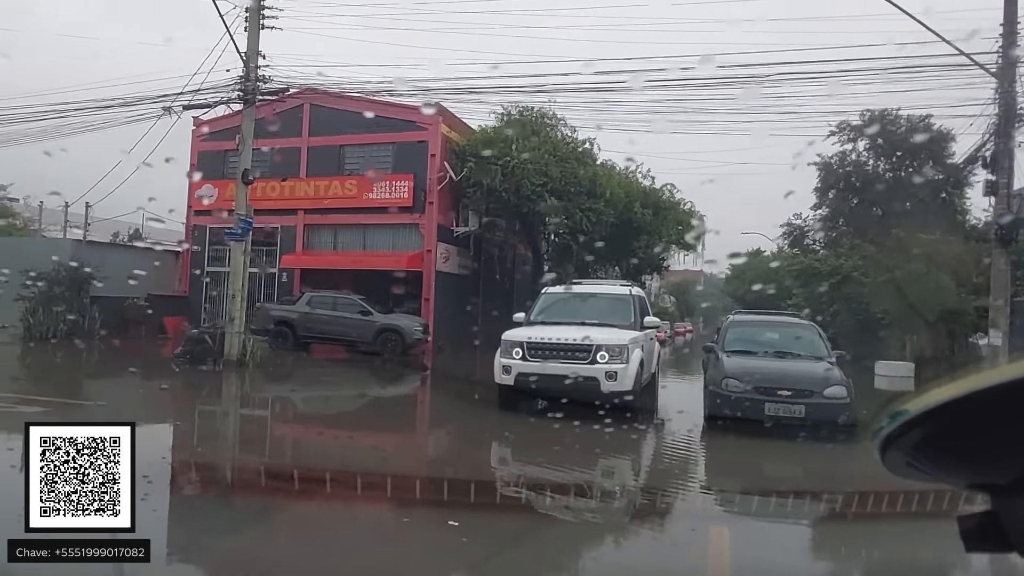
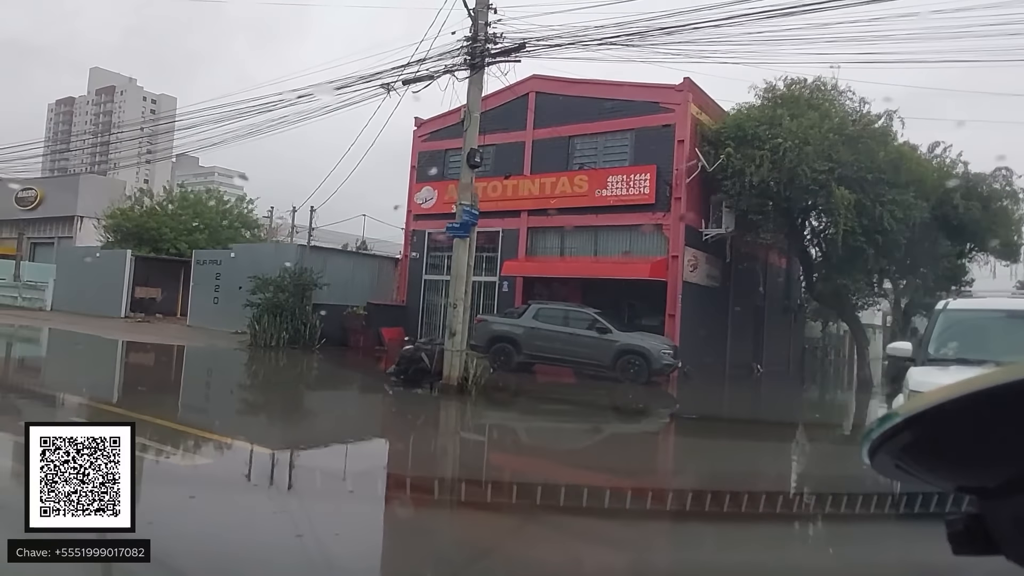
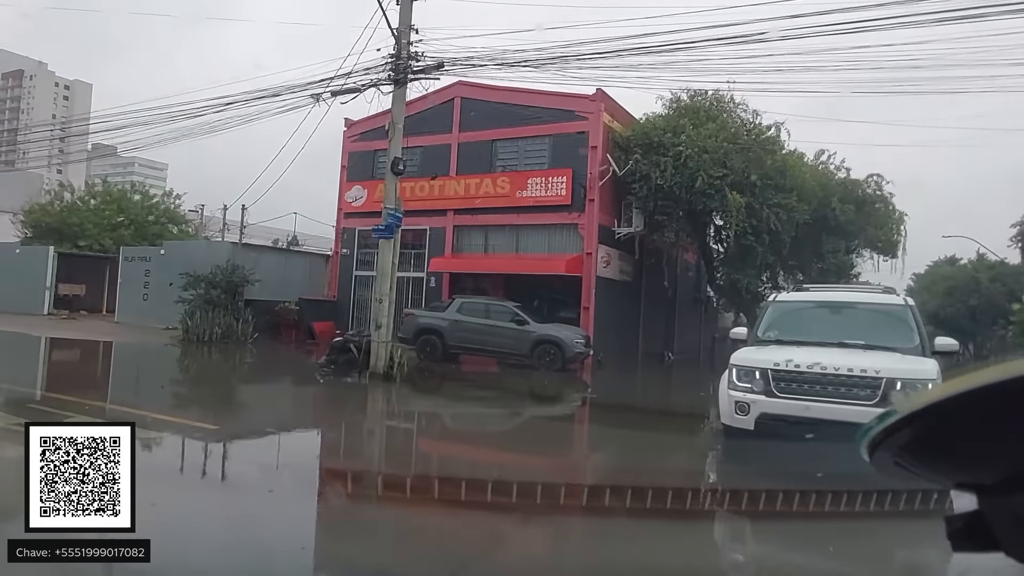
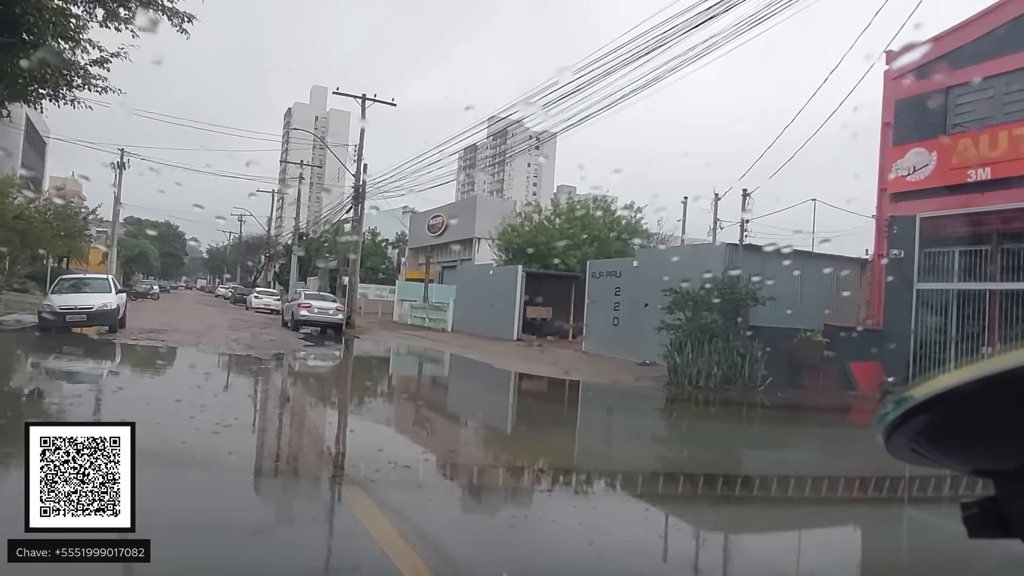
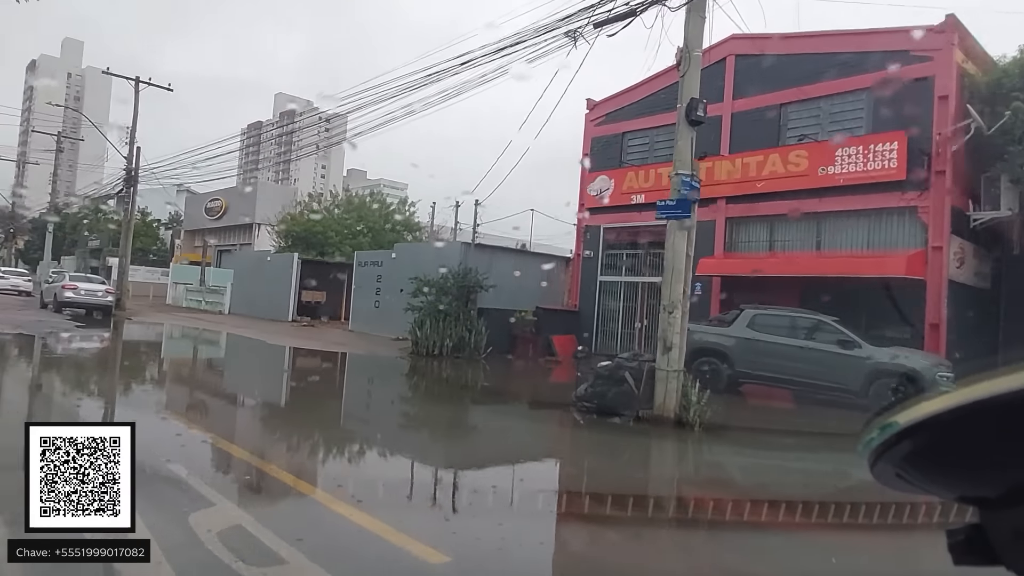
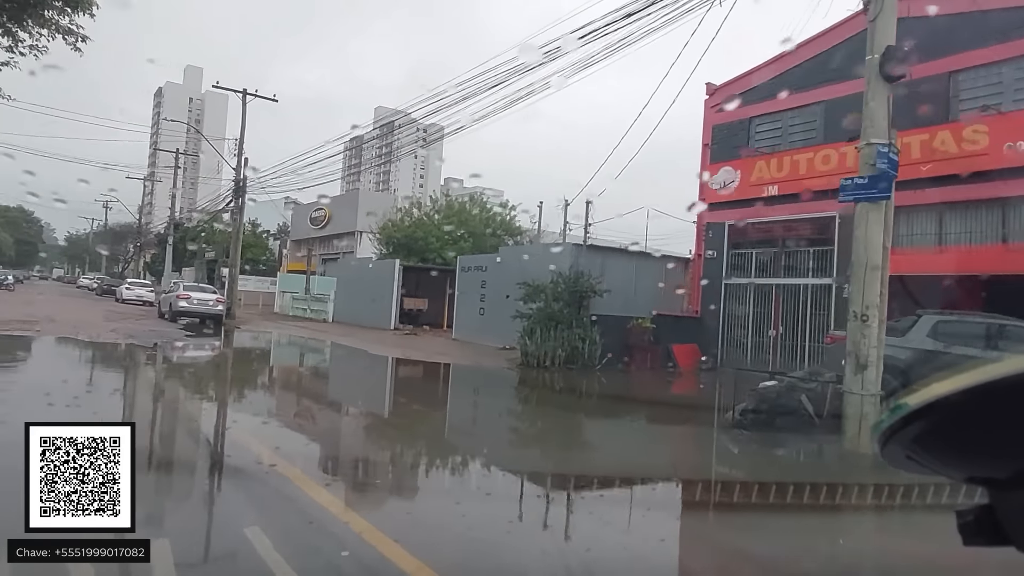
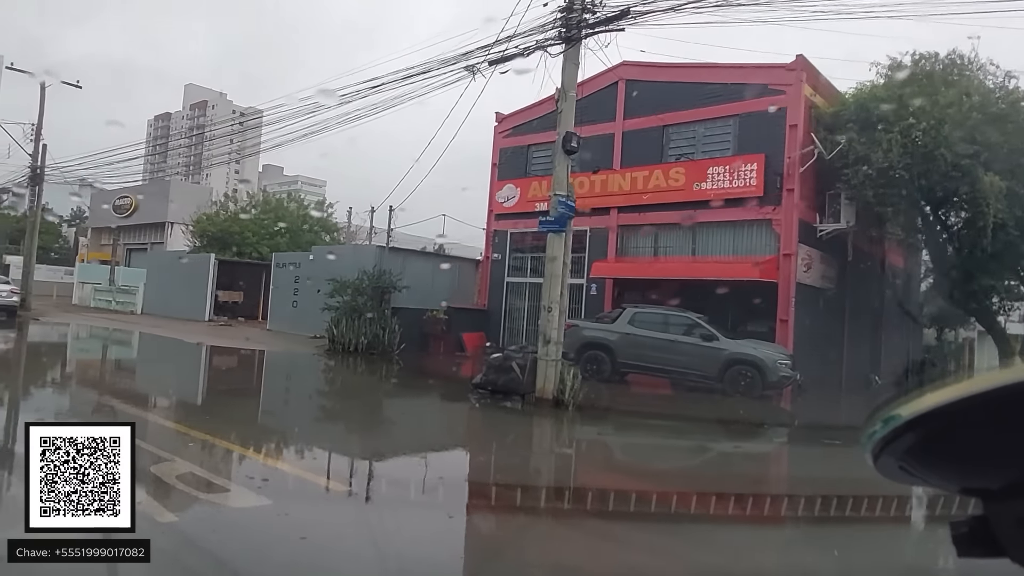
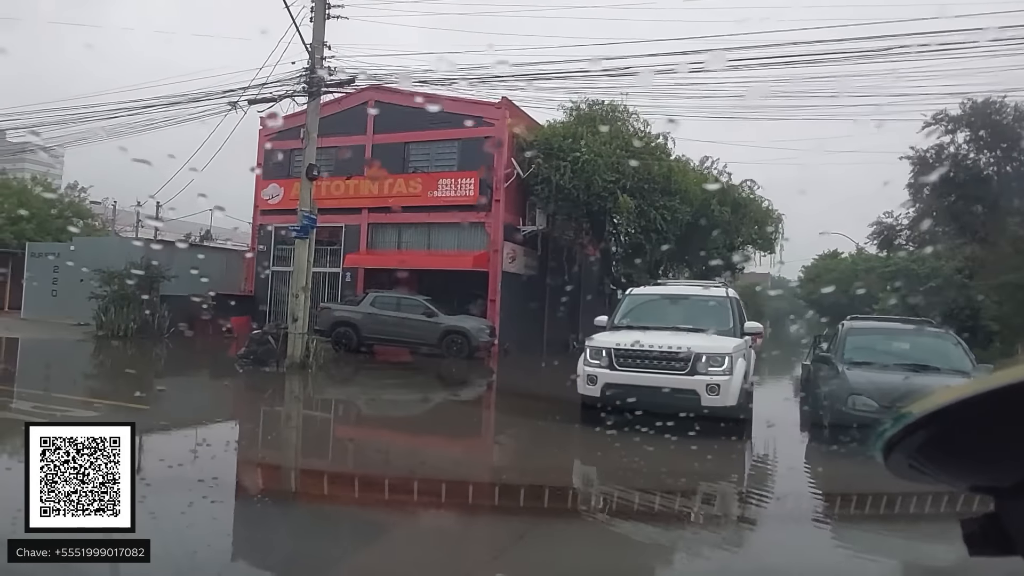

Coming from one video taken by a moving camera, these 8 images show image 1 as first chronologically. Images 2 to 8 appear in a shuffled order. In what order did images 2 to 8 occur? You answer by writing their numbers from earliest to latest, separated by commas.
8, 3, 2, 7, 5, 6, 4
